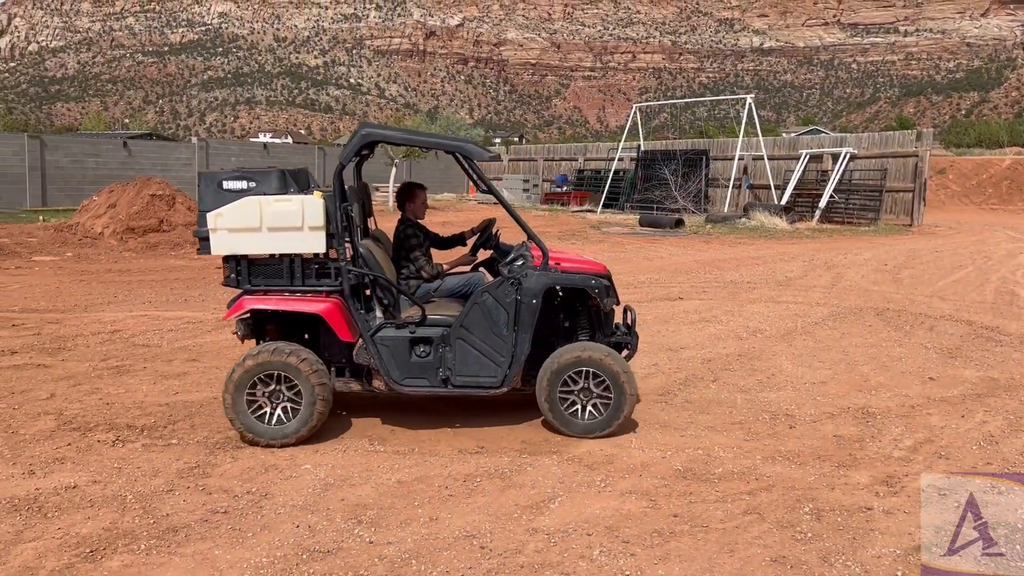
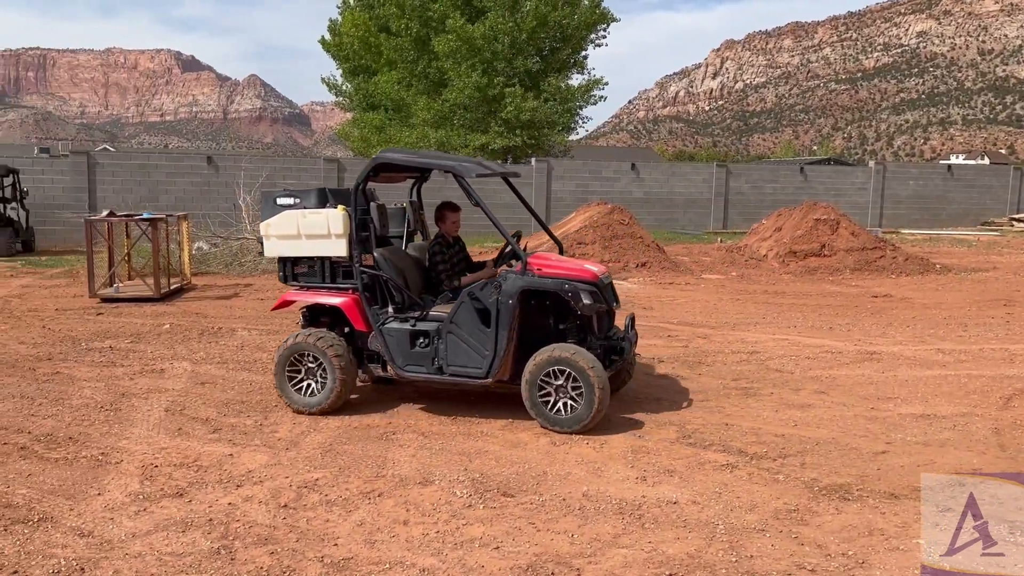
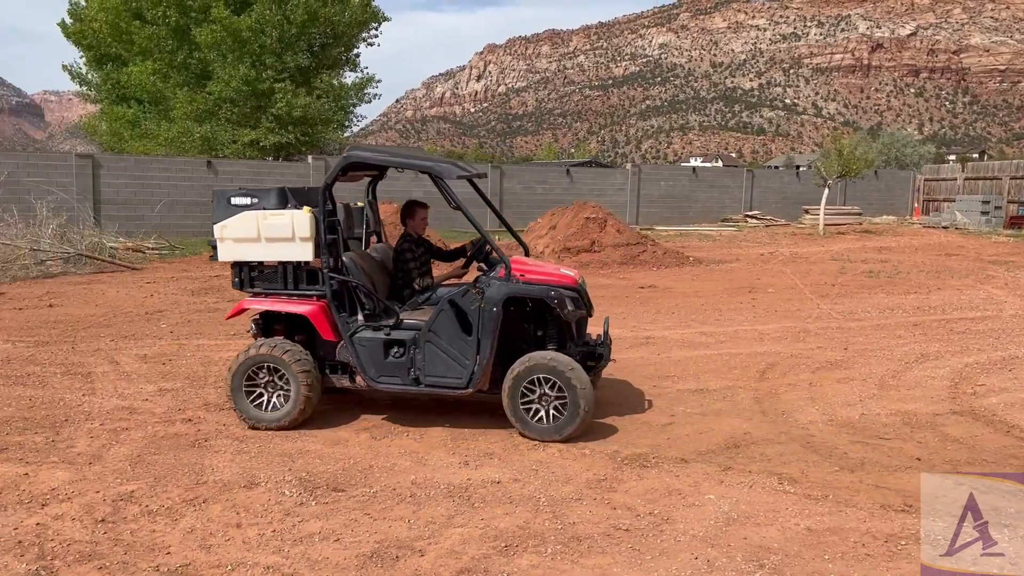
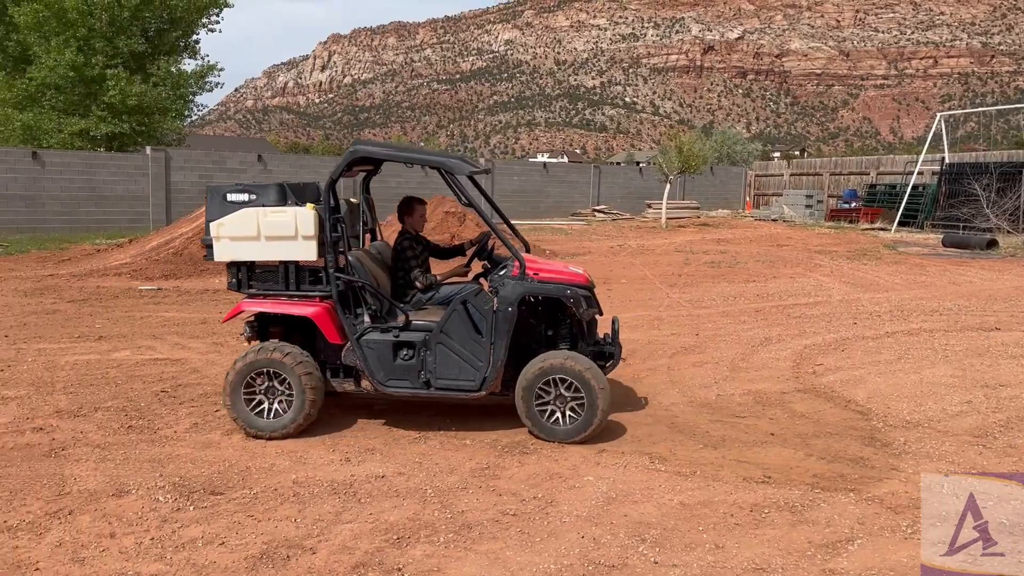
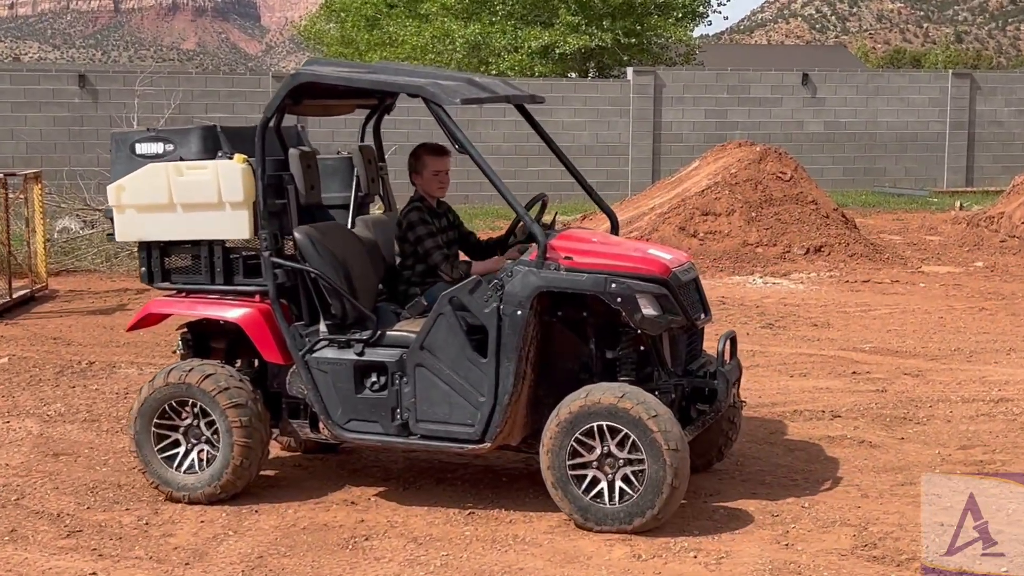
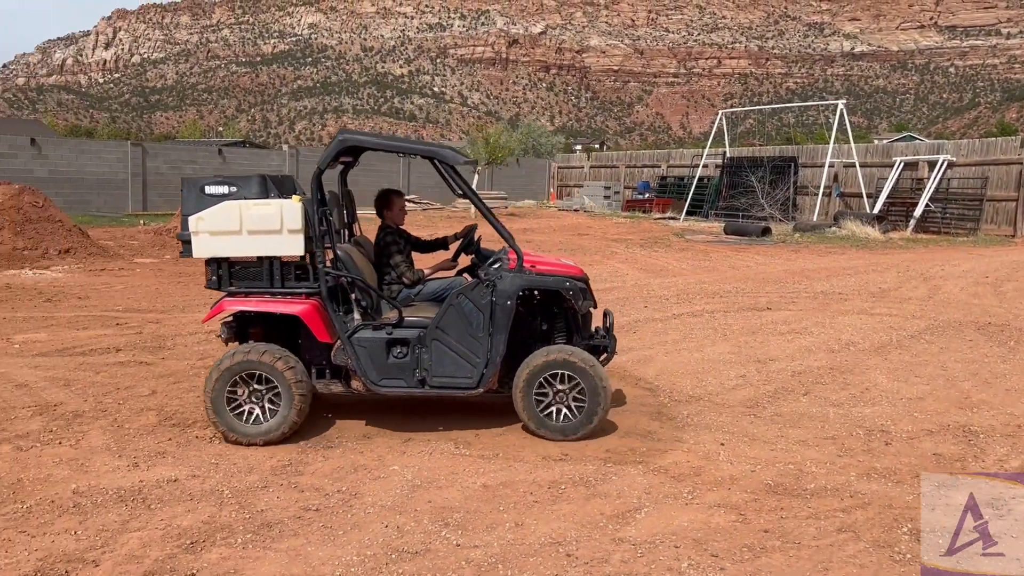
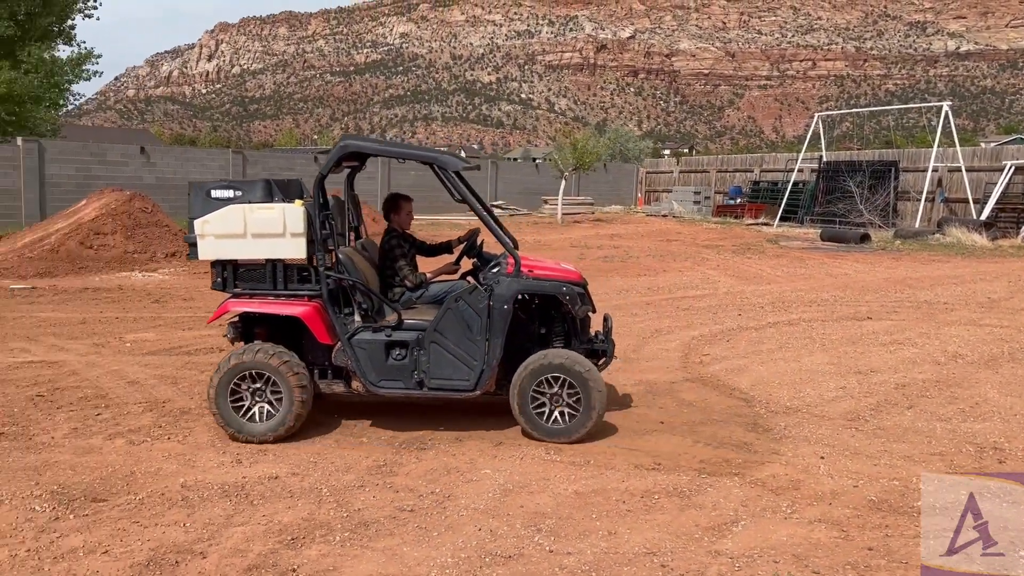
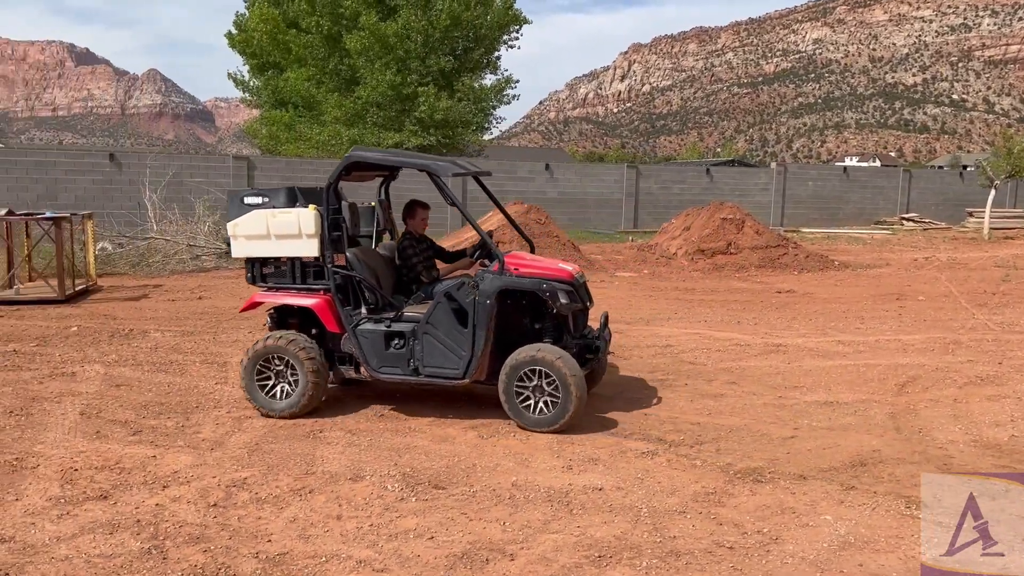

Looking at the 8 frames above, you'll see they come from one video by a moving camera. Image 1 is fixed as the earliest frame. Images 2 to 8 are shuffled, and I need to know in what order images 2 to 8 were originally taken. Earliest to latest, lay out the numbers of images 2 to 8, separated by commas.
6, 7, 4, 3, 8, 2, 5
